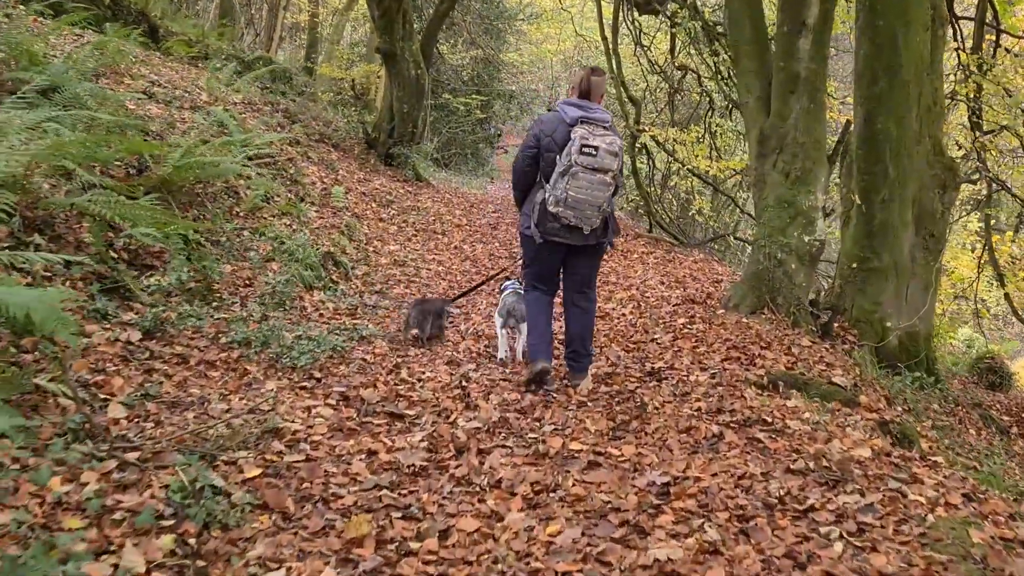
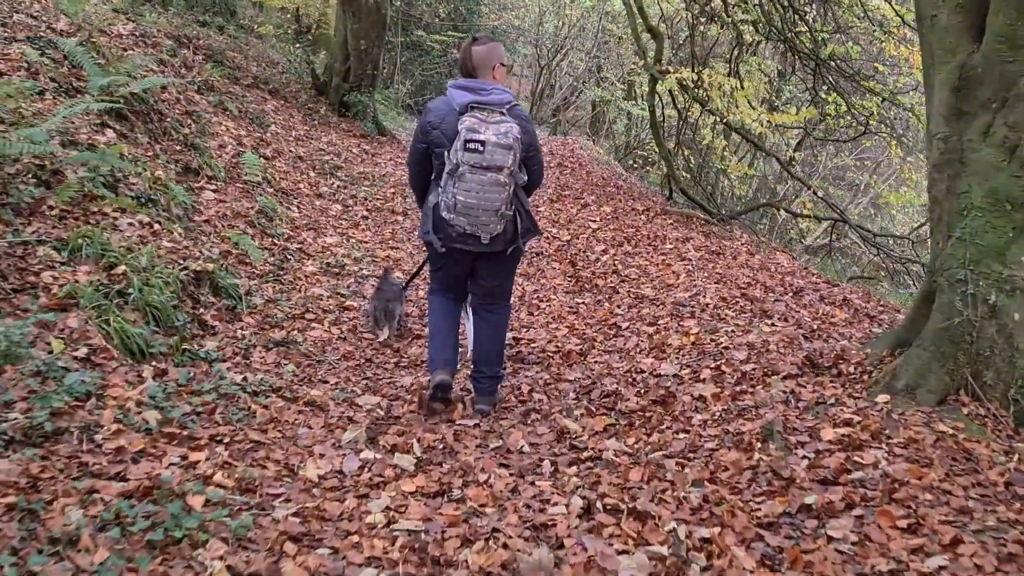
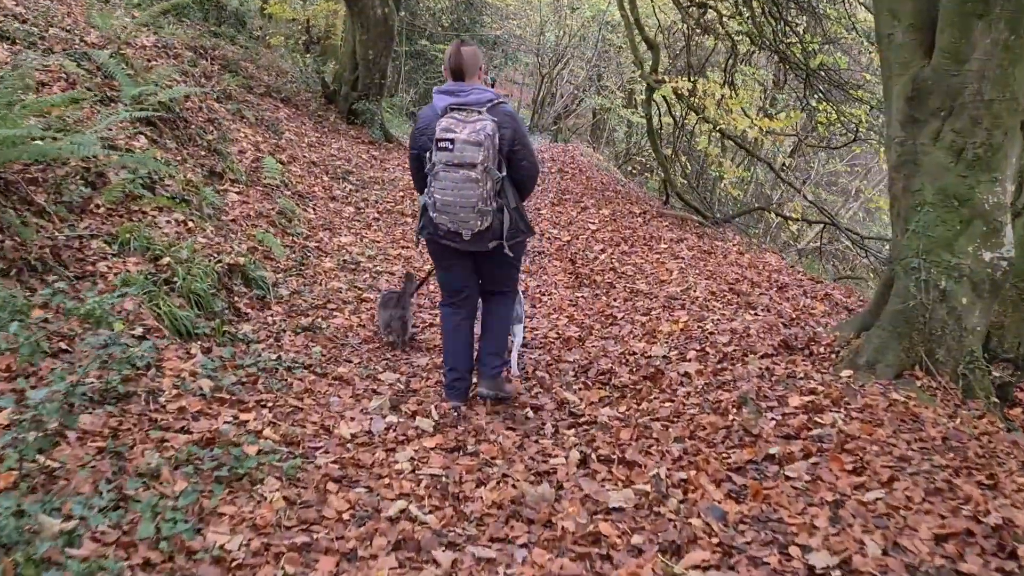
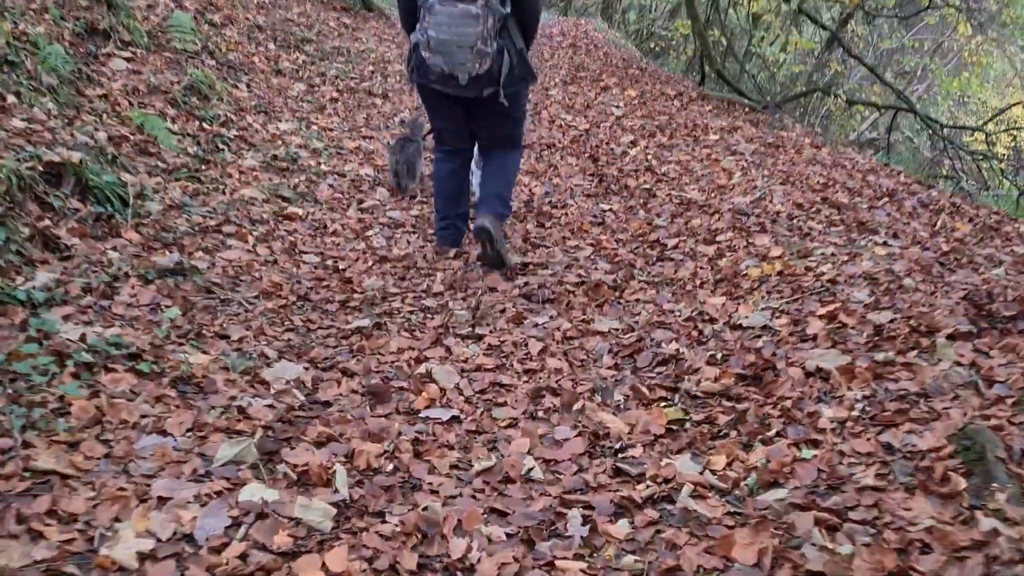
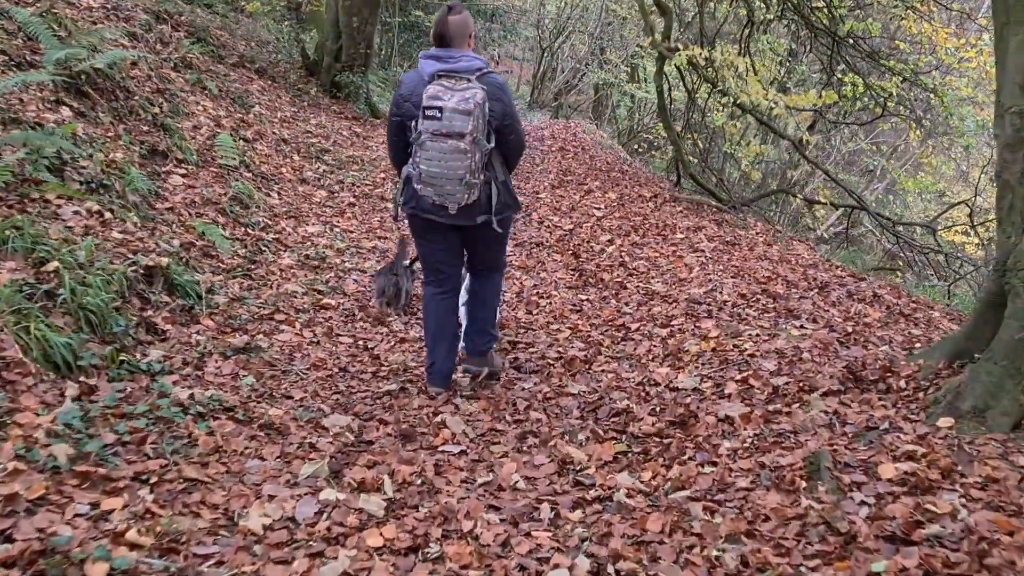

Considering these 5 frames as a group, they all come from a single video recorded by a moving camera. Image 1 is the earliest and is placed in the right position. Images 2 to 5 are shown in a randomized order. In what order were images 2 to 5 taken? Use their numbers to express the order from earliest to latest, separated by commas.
3, 2, 5, 4
